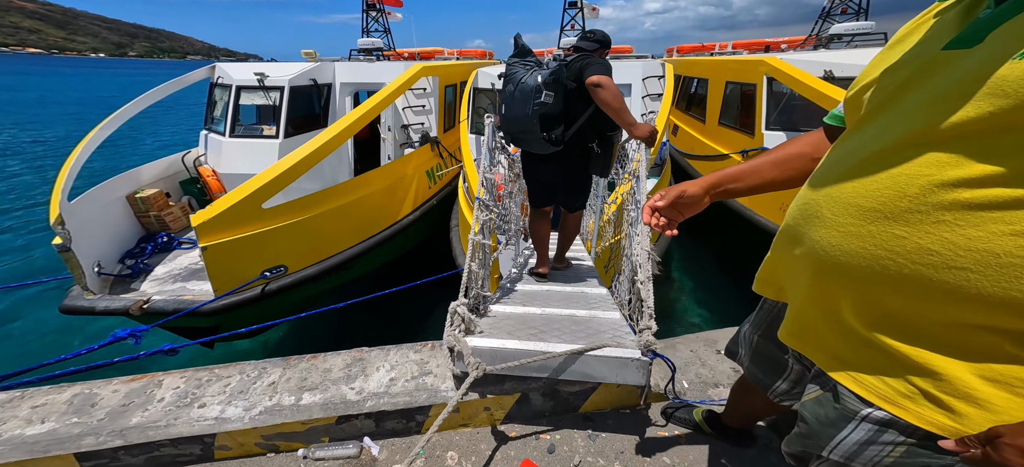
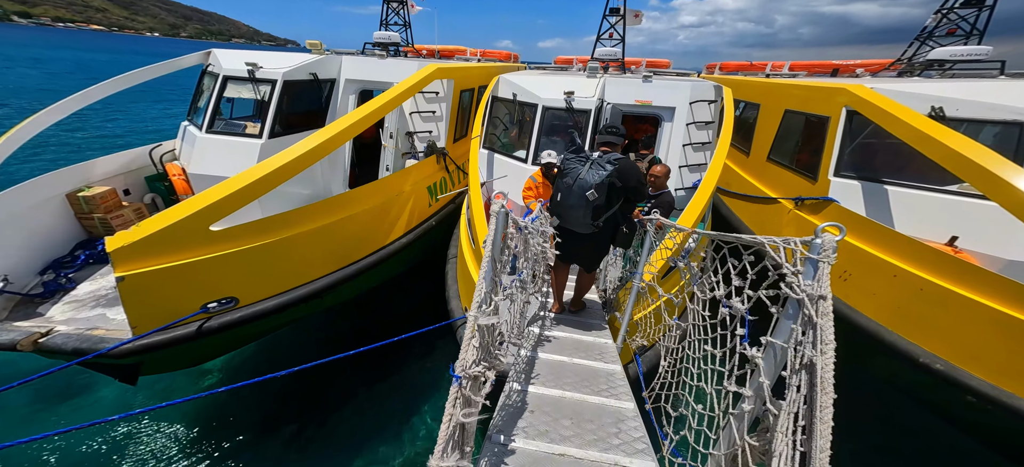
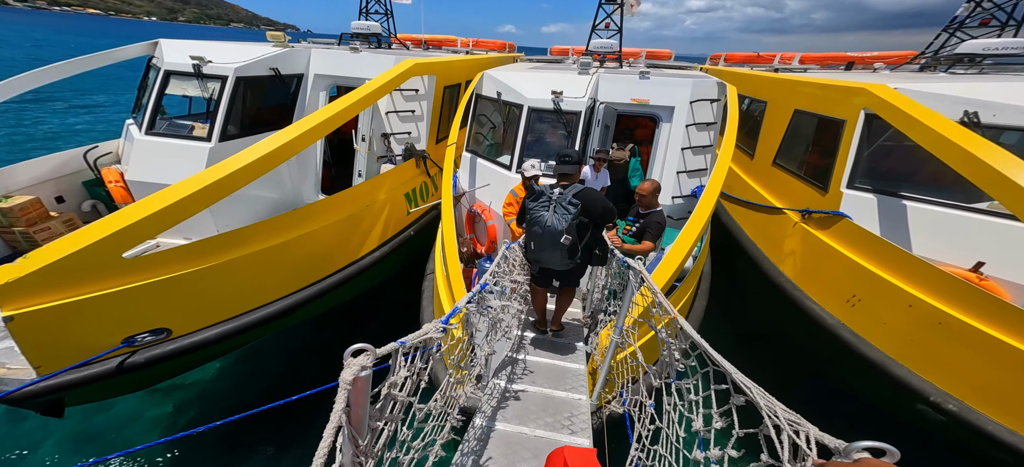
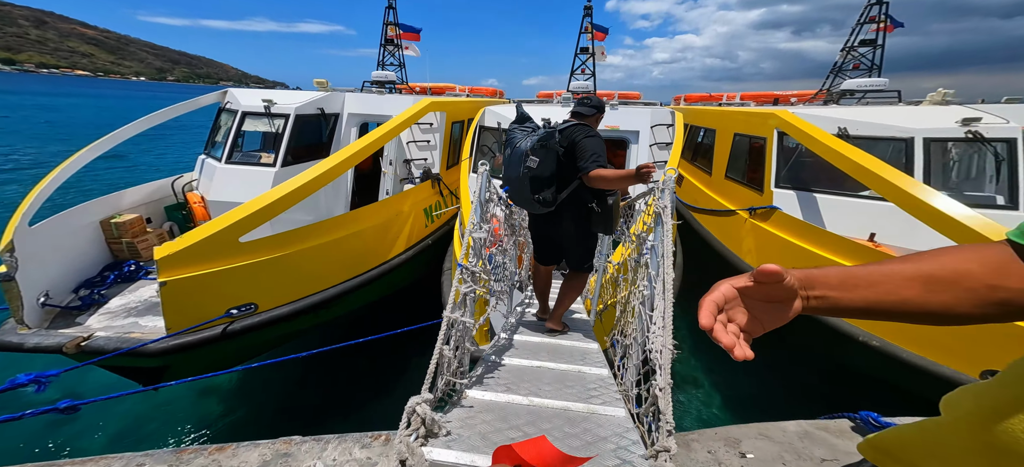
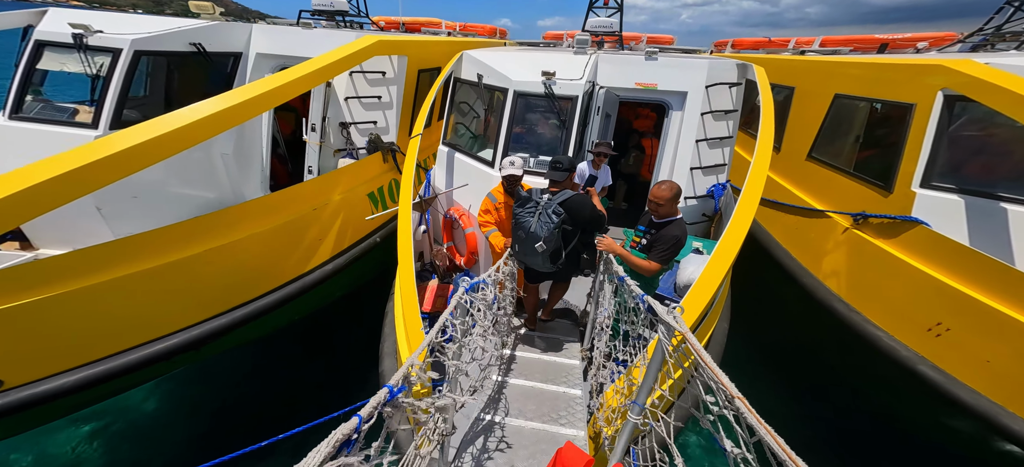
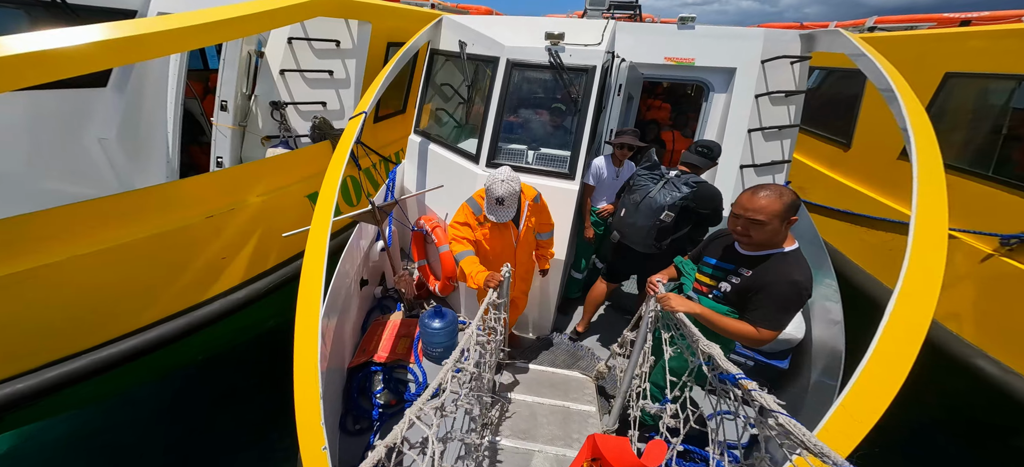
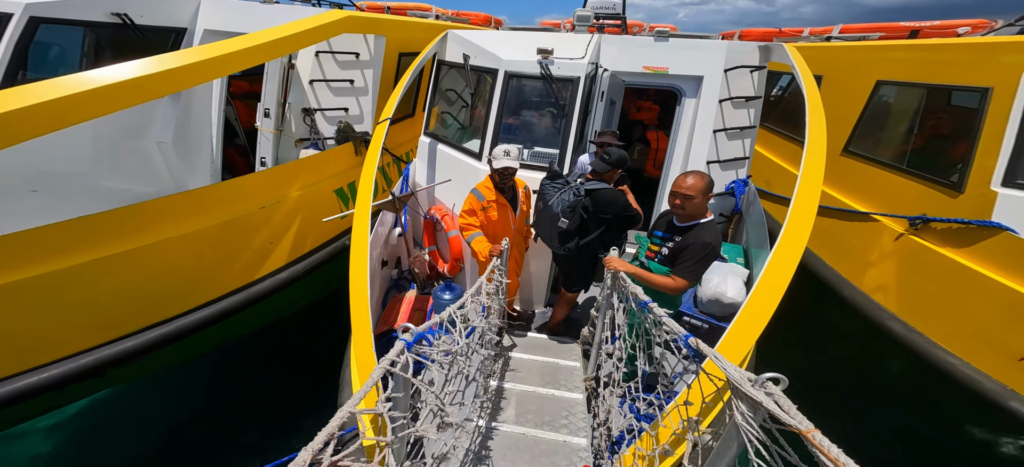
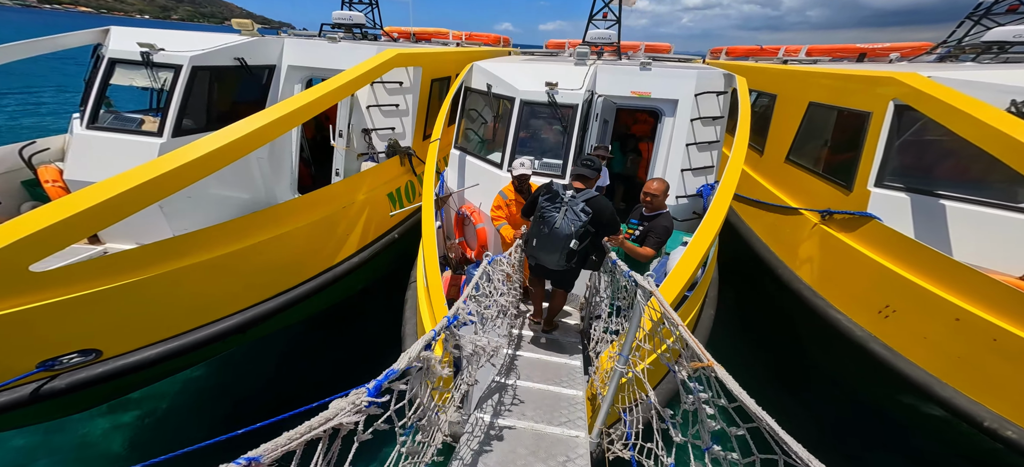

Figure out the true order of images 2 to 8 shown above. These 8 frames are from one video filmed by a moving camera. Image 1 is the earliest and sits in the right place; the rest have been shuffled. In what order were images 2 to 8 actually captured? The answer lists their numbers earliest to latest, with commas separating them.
4, 2, 3, 8, 5, 7, 6
